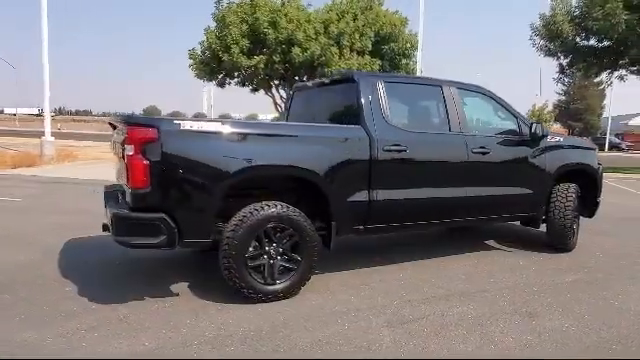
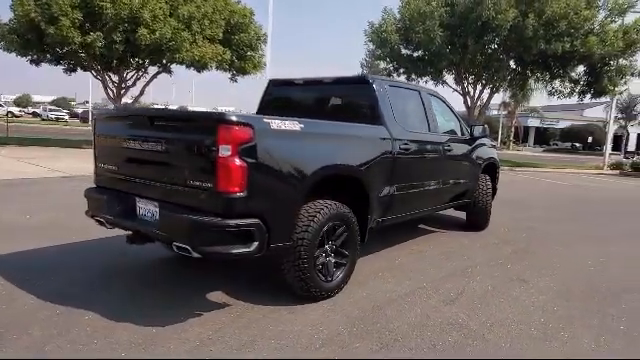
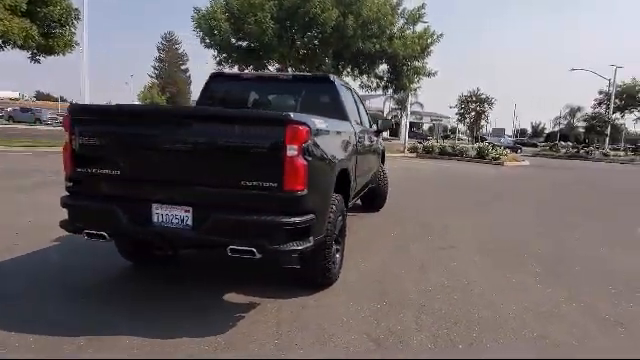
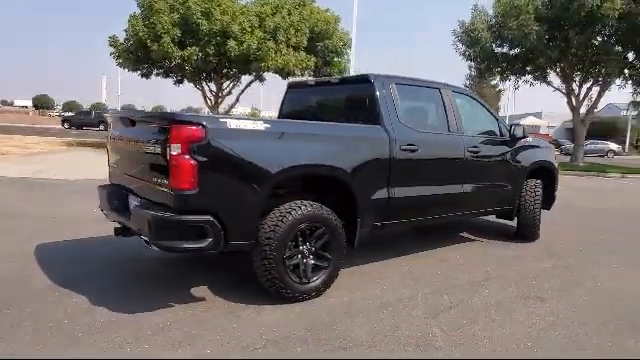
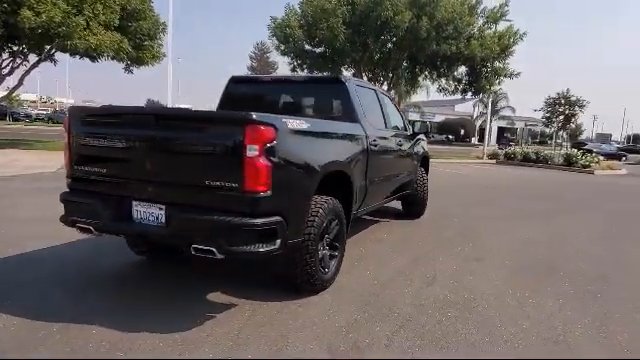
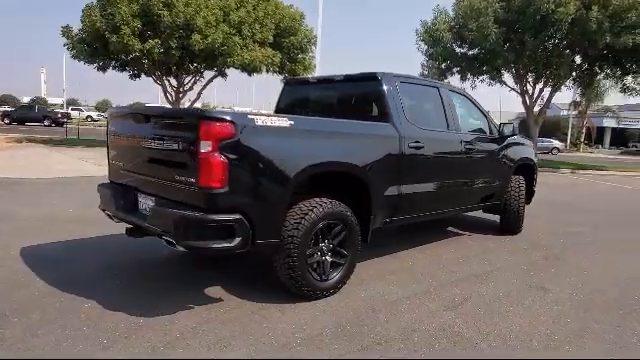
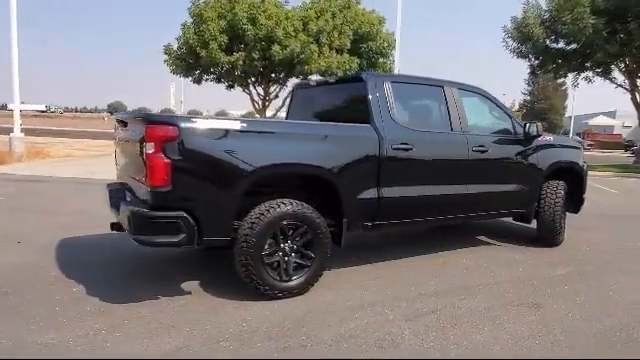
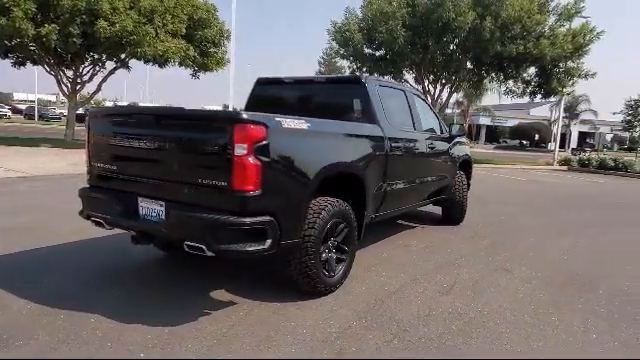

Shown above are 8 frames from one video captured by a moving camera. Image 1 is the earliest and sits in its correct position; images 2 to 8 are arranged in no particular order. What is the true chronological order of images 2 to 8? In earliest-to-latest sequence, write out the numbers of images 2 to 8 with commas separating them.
7, 4, 6, 2, 8, 5, 3
